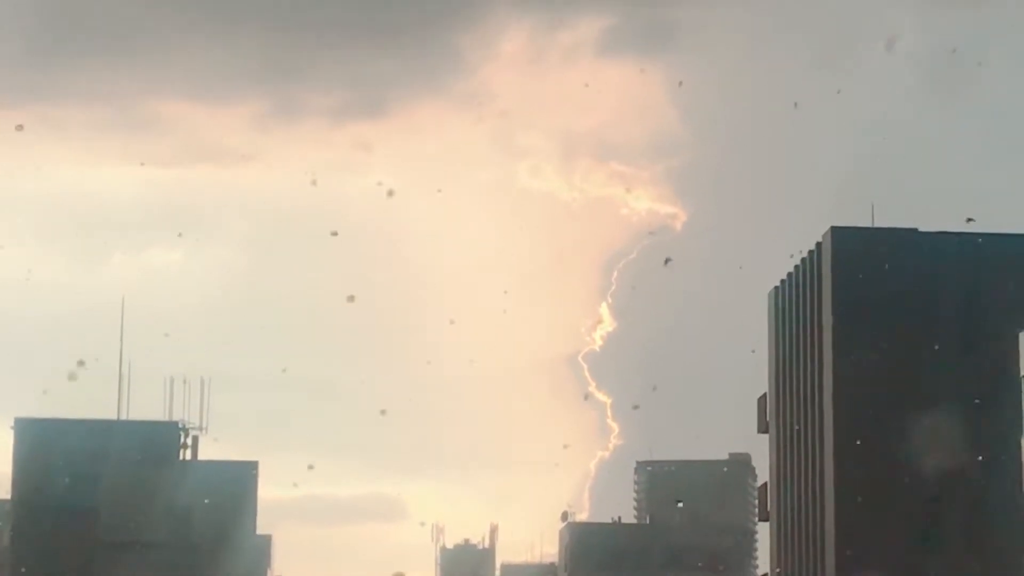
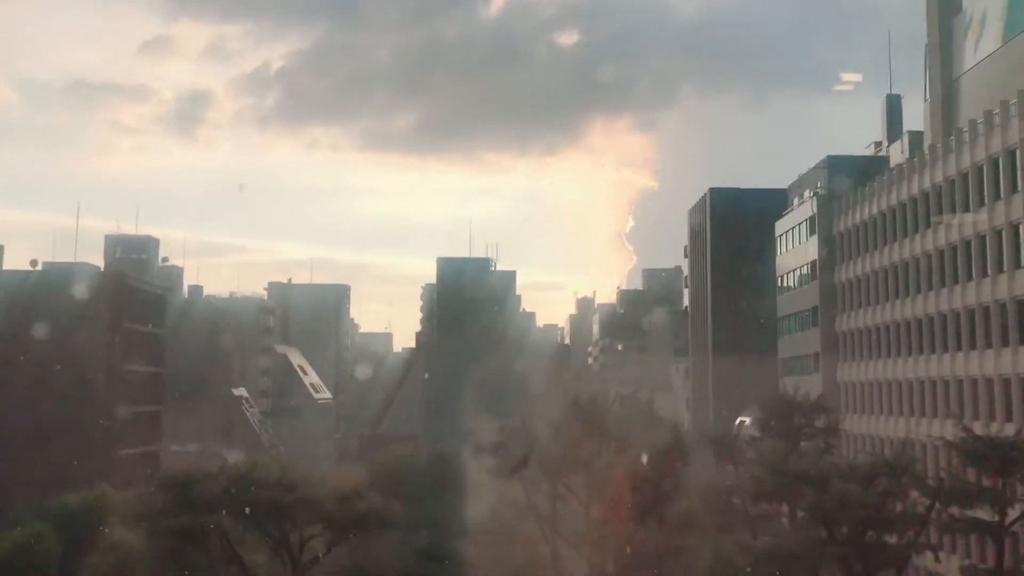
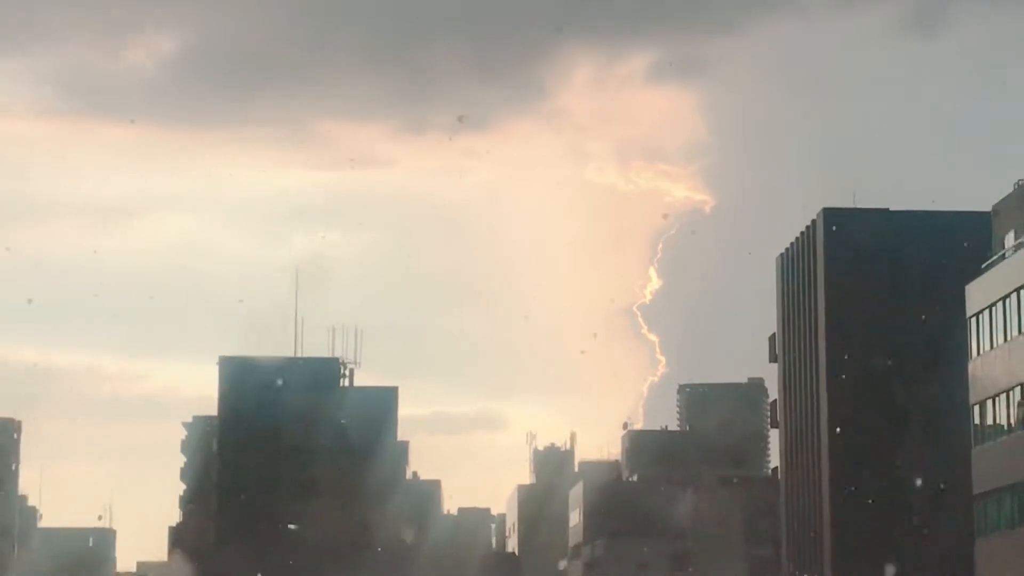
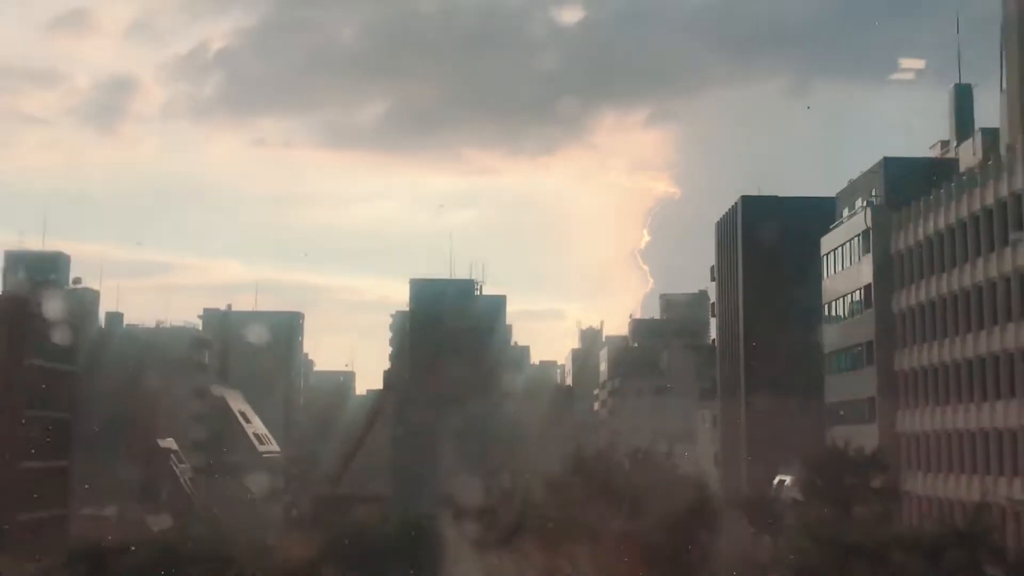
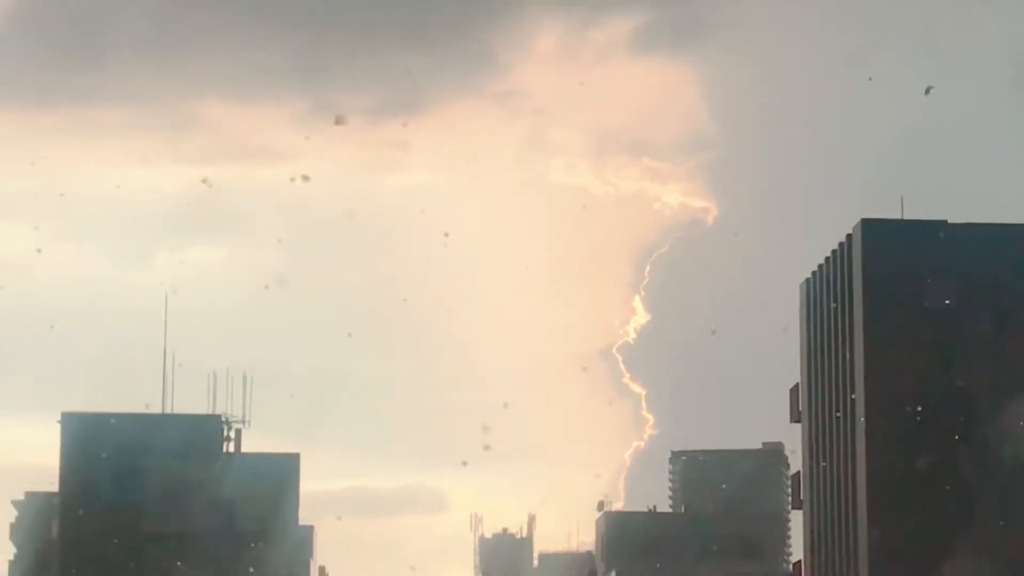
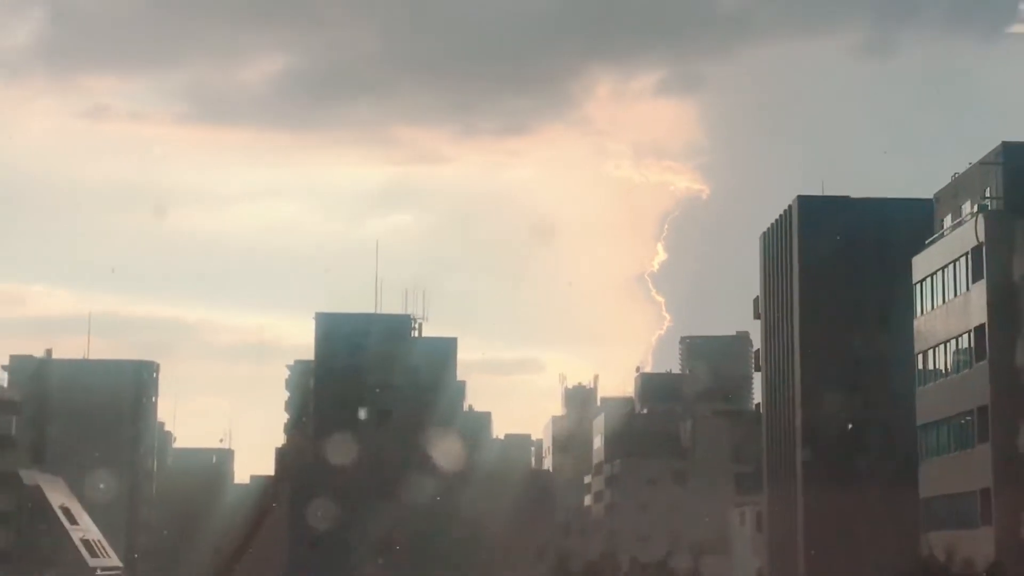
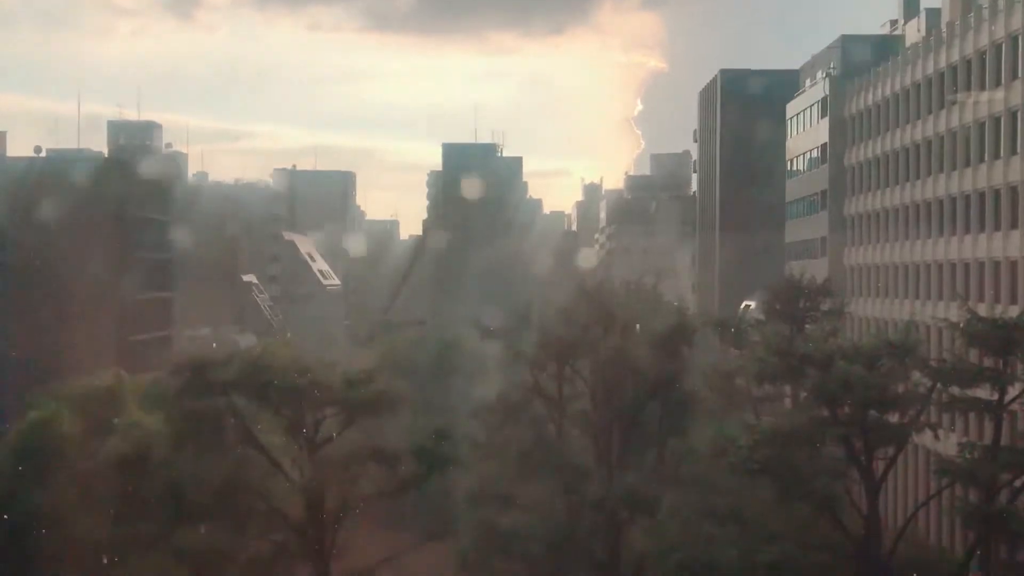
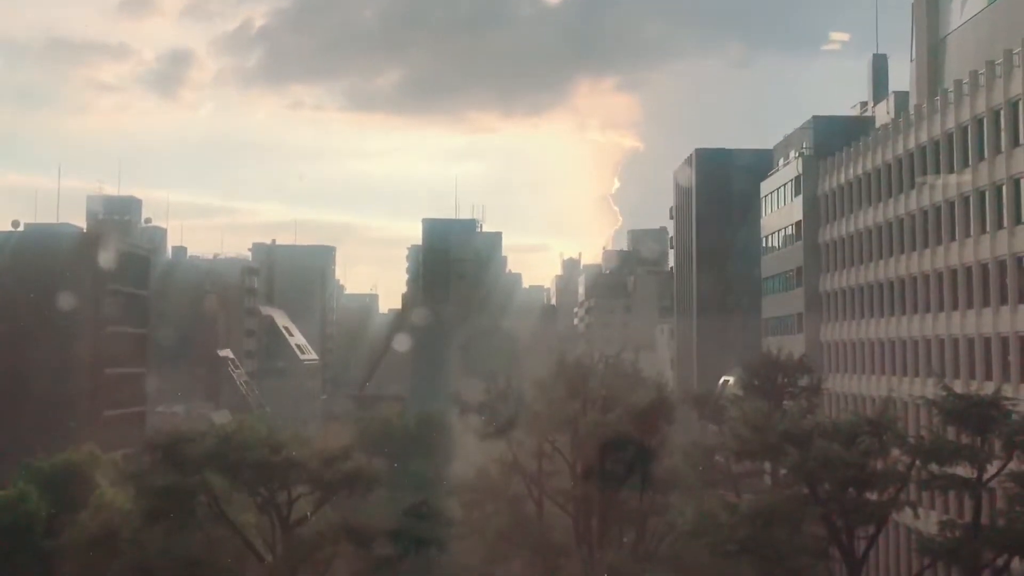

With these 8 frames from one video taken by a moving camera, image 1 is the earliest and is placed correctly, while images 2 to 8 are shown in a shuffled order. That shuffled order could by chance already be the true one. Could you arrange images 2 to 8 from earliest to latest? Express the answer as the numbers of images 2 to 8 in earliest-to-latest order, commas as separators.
5, 3, 6, 4, 2, 8, 7
